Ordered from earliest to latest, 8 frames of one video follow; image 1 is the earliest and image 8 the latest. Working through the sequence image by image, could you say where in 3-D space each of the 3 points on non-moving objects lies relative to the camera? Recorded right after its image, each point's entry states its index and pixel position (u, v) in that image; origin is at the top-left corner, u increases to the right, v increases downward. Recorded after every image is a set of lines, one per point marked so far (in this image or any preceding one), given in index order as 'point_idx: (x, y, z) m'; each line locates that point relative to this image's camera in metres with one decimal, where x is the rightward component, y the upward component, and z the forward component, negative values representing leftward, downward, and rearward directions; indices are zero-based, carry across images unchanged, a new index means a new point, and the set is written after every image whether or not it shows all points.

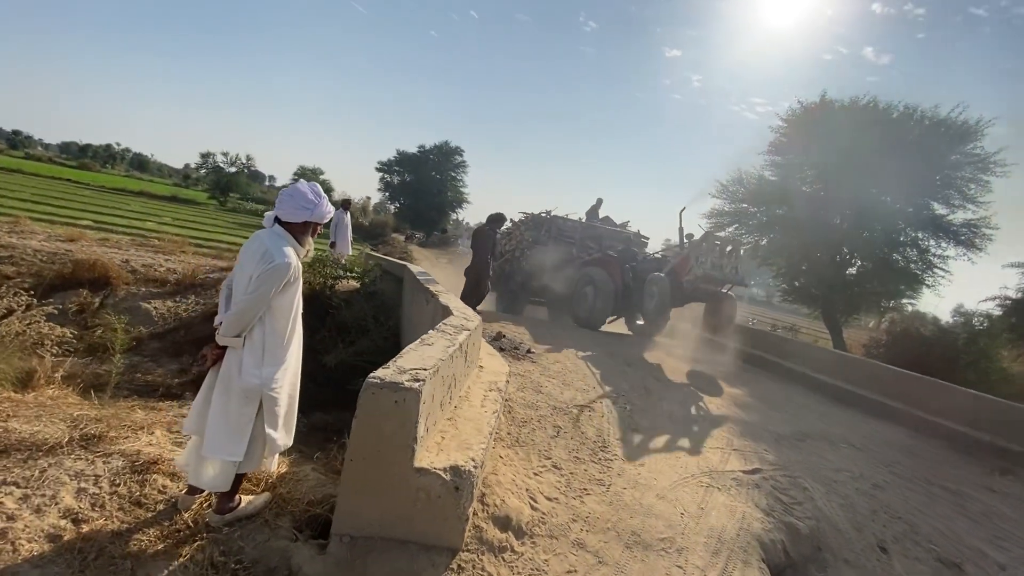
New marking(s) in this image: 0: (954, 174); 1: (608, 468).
0: (+12.8, +3.3, +14.0) m
1: (+0.9, -1.6, +4.3) m
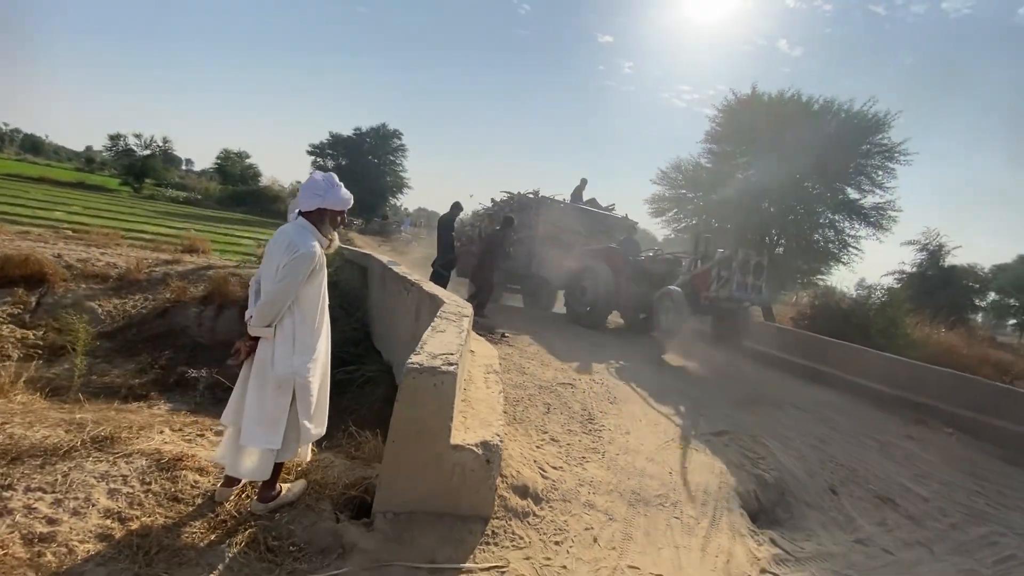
0: (+11.4, +4.1, +15.6) m
1: (+0.9, -1.4, +4.6) m
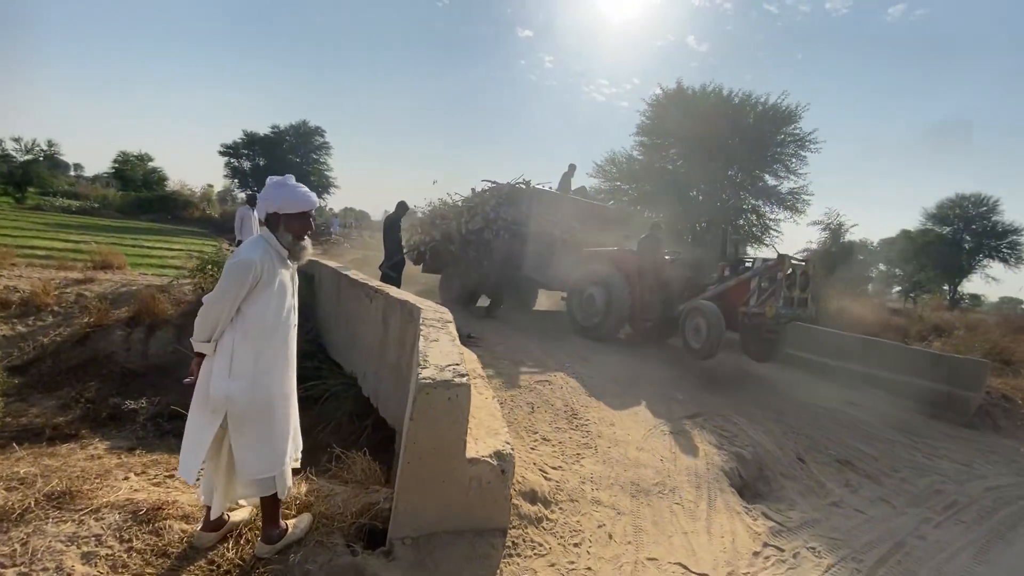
0: (+9.4, +4.8, +16.9) m
1: (+0.7, -1.4, +4.7) m
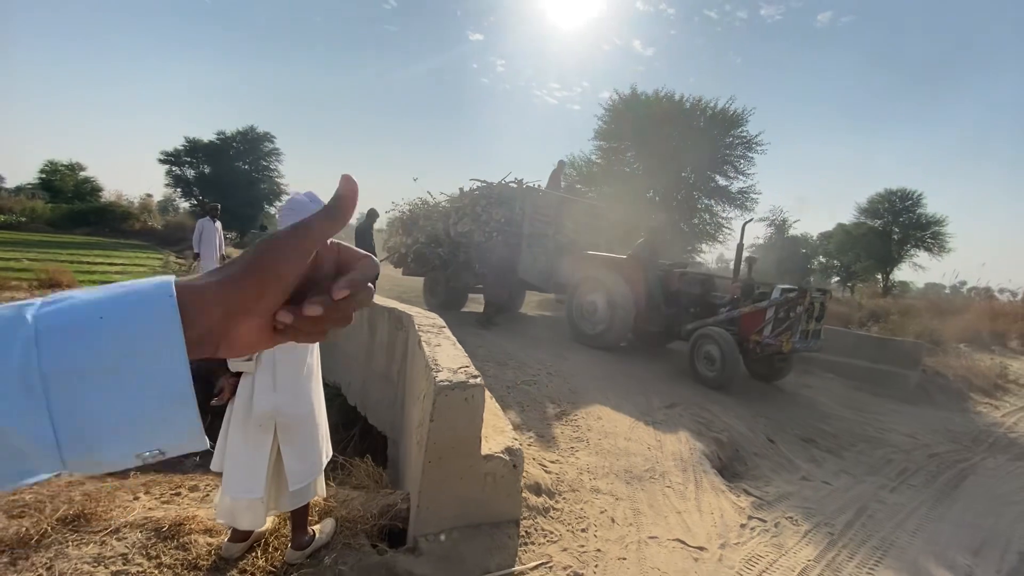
0: (+8.0, +5.0, +17.8) m
1: (+0.7, -1.4, +4.9) m
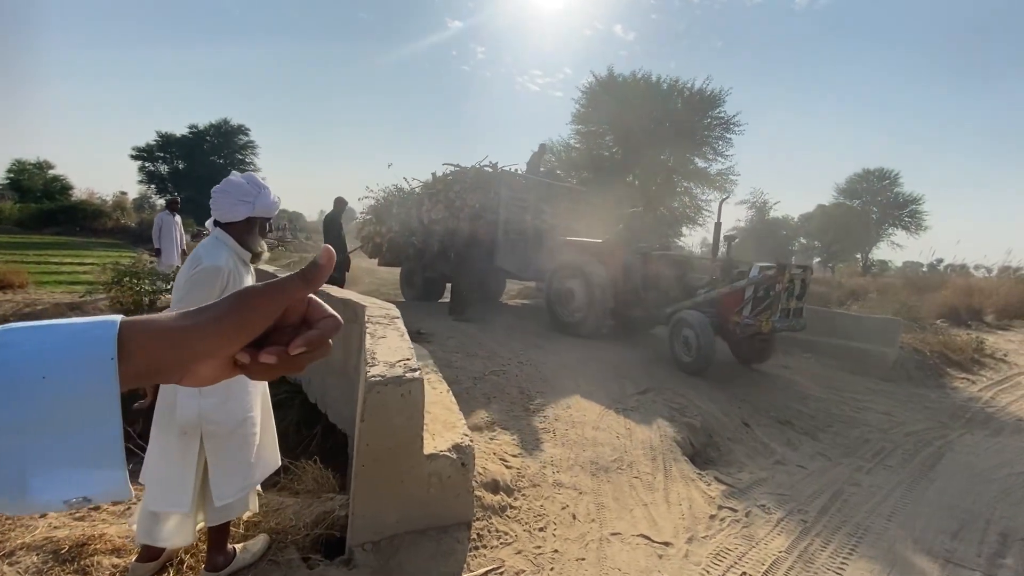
0: (+7.2, +5.6, +17.7) m
1: (+0.3, -1.3, +4.7) m
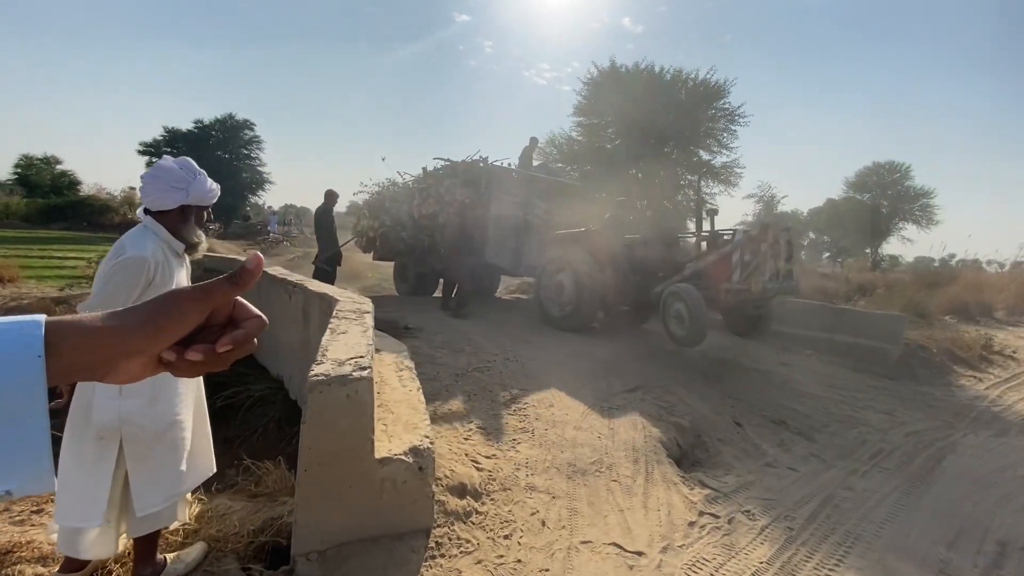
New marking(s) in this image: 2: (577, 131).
0: (+7.2, +5.8, +17.3) m
1: (+0.1, -1.2, +4.5) m
2: (+2.4, +6.0, +18.3) m
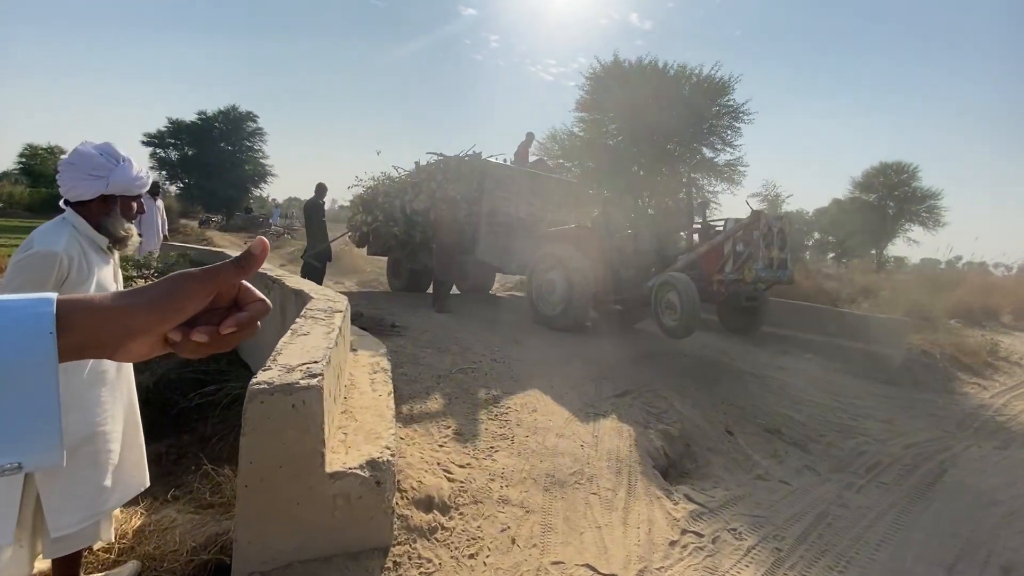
0: (+7.2, +5.8, +17.0) m
1: (0.0, -1.2, +4.3) m
2: (+2.4, +6.1, +18.1) m
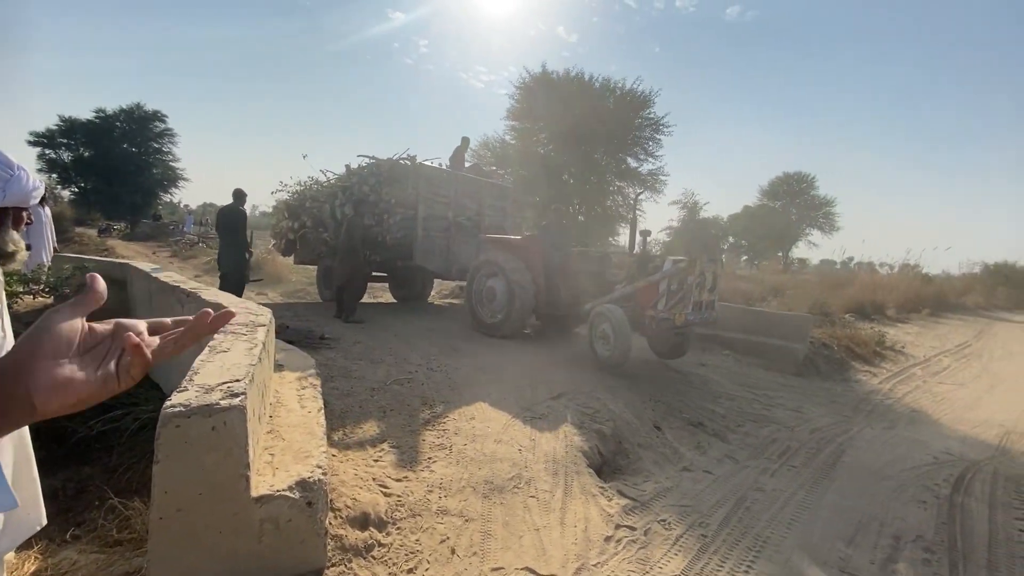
0: (+4.7, +5.7, +17.9) m
1: (-0.6, -1.3, +4.3) m
2: (-0.1, +5.8, +18.3) m
